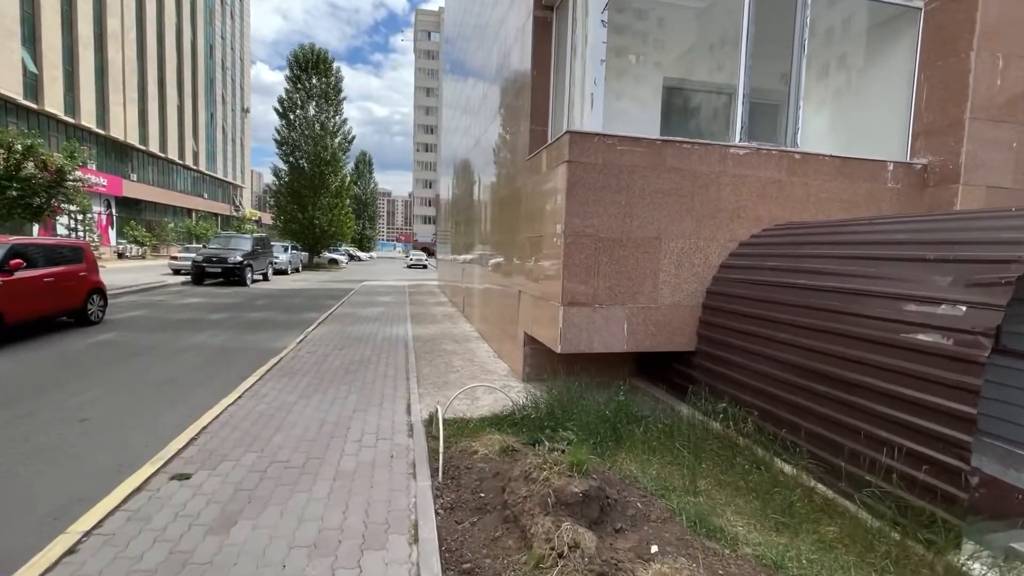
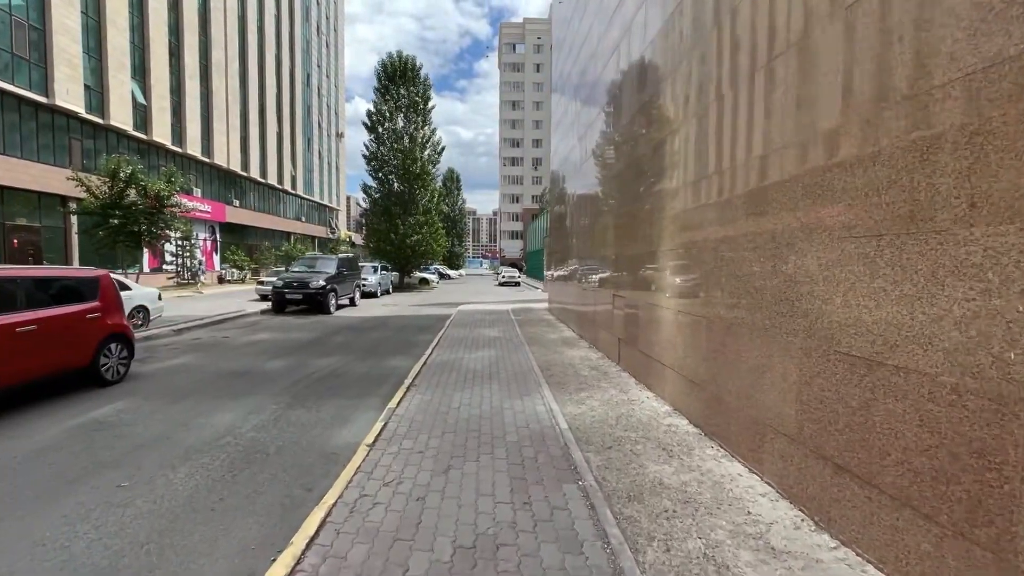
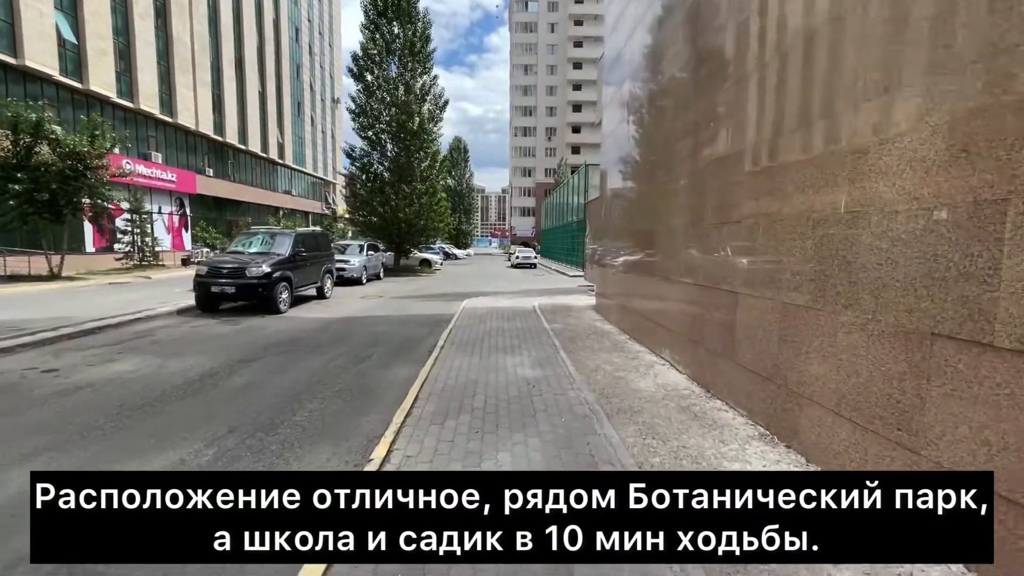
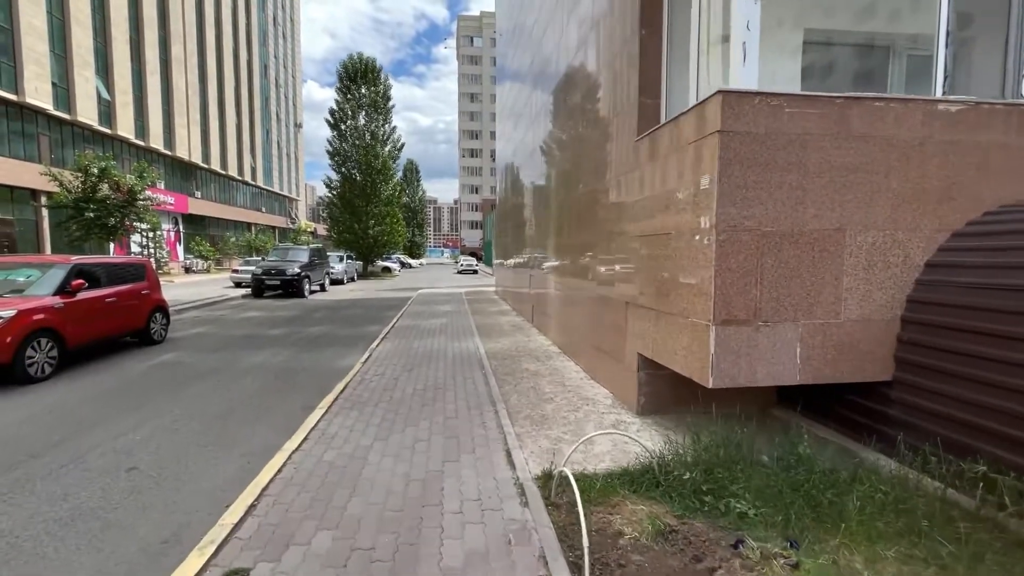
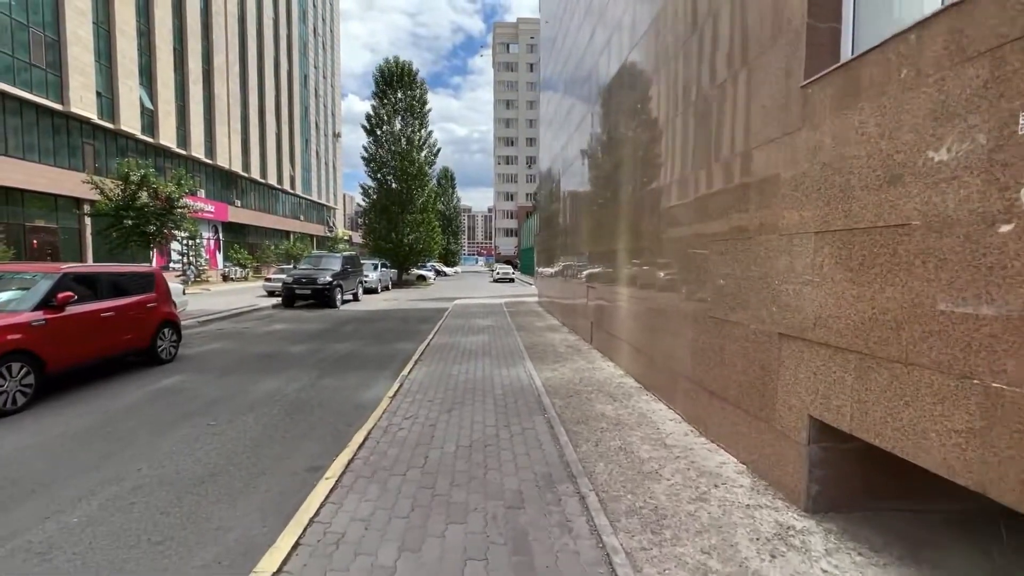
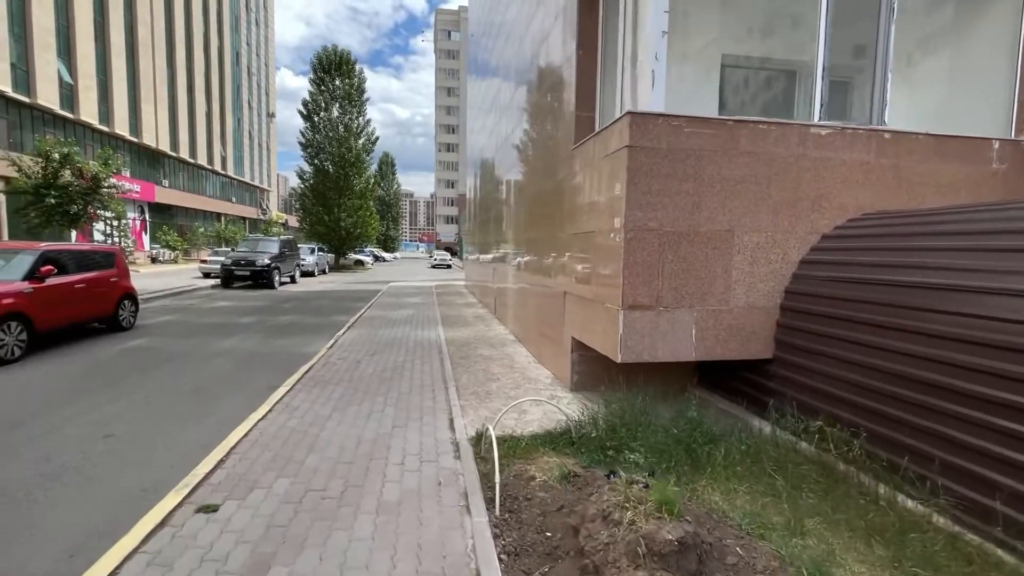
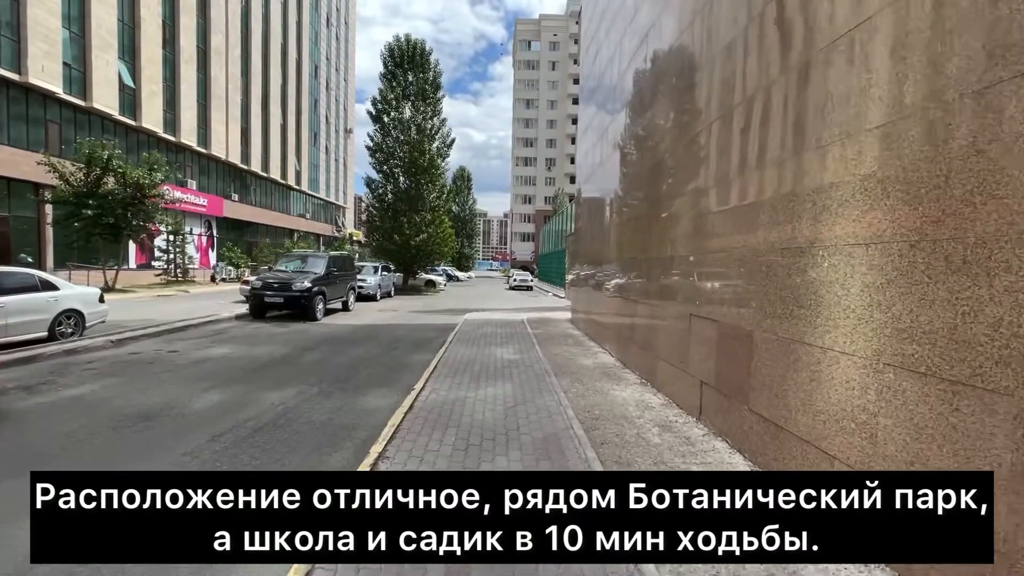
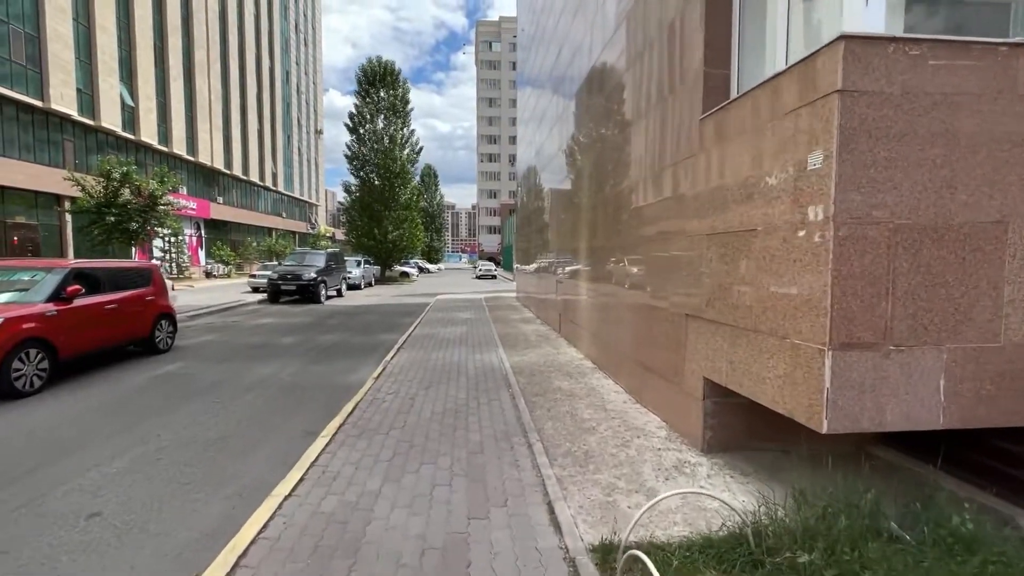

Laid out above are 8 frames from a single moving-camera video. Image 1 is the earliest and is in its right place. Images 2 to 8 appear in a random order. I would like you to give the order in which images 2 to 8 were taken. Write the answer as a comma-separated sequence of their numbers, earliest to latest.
6, 4, 8, 5, 2, 7, 3
